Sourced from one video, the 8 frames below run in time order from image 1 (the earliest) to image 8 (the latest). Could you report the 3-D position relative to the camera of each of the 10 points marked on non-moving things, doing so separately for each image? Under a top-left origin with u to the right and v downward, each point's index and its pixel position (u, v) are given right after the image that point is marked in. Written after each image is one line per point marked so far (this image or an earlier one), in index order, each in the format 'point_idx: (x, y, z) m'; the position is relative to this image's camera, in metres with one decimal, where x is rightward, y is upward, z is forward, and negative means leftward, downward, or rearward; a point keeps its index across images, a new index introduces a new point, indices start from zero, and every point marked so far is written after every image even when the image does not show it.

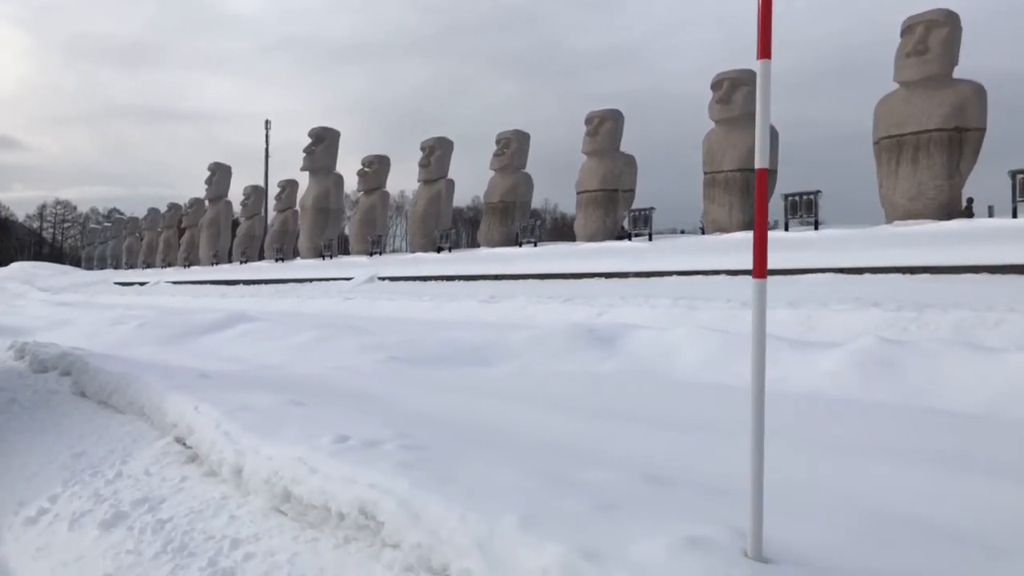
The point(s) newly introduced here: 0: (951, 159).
0: (+9.6, +2.8, +16.5) m
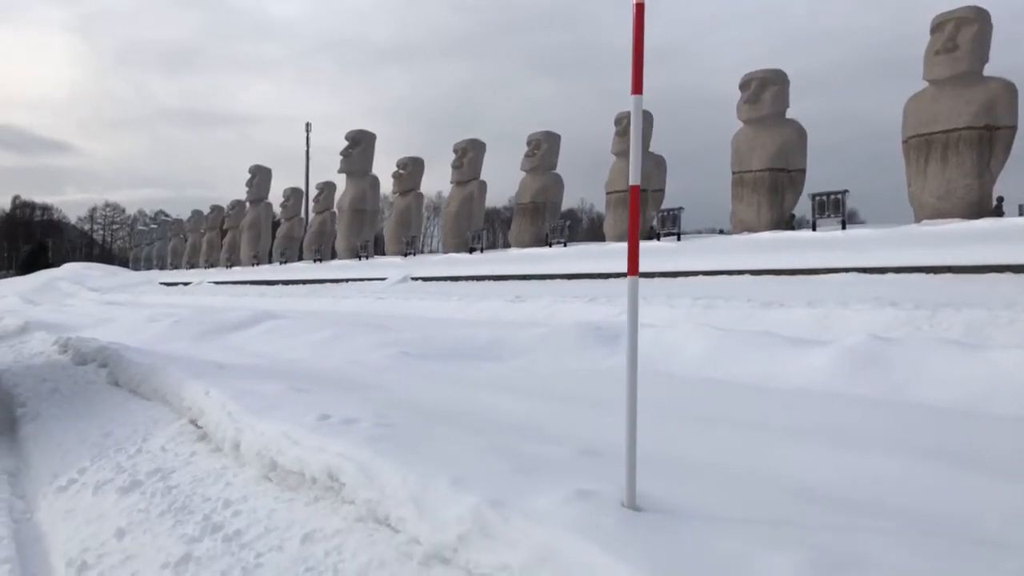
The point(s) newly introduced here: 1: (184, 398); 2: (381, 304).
0: (+10.1, +2.8, +16.4) m
1: (-1.8, -0.6, +4.1) m
2: (-2.9, -0.4, +16.7) m
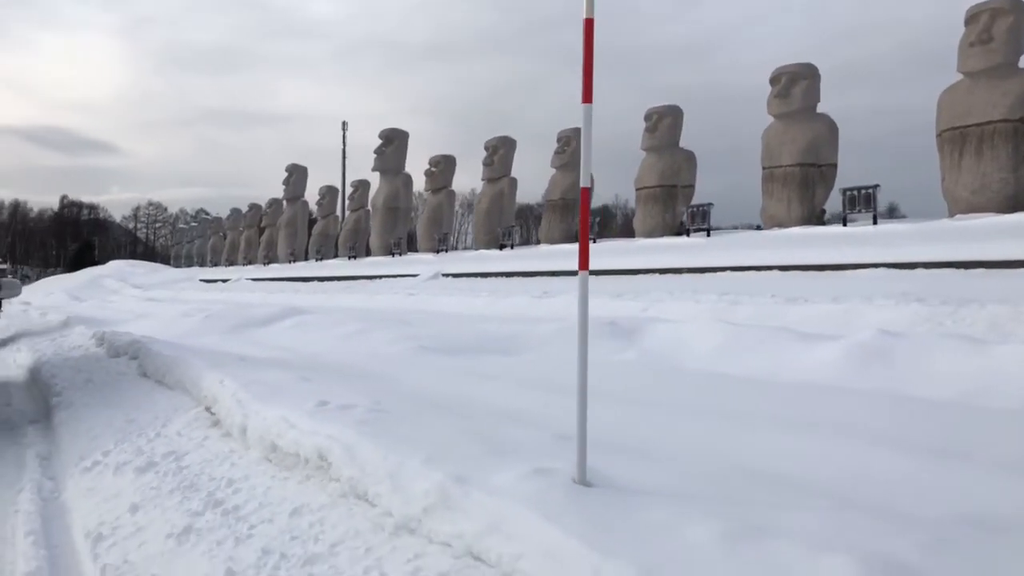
0: (+10.7, +2.9, +16.0) m
1: (-1.8, -0.6, +4.3) m
2: (-2.3, -0.3, +17.0) m
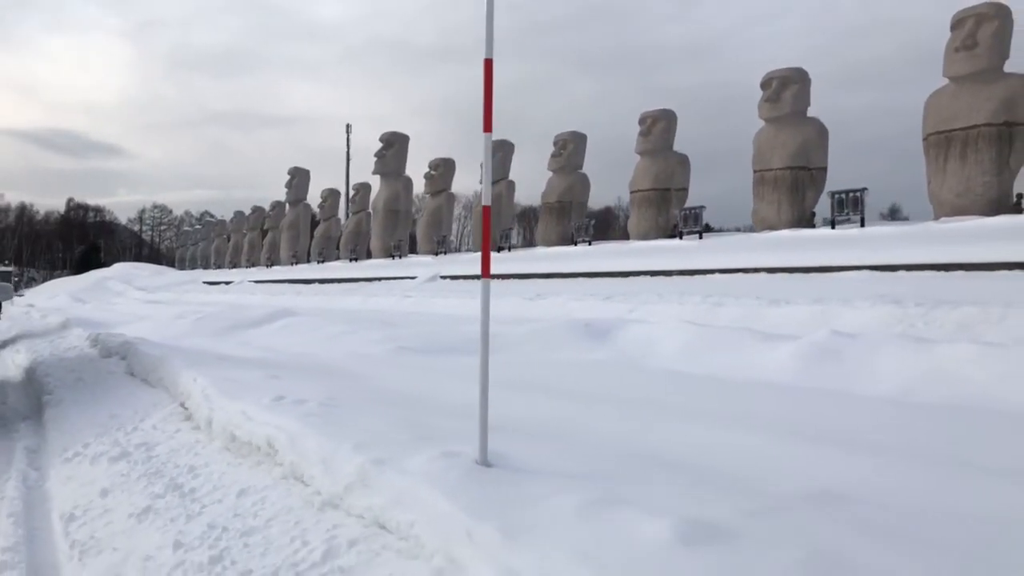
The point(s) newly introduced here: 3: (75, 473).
0: (+10.5, +2.9, +16.2) m
1: (-2.0, -0.6, +4.6) m
2: (-2.5, -0.3, +17.3) m
3: (-2.1, -0.9, +3.6) m
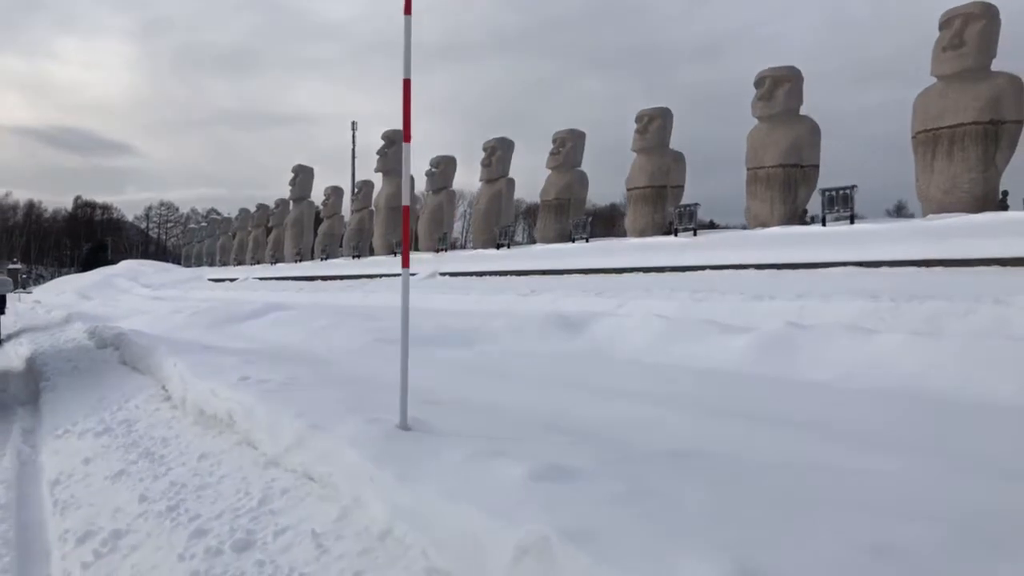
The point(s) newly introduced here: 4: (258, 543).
0: (+10.3, +3.0, +16.5) m
1: (-2.3, -0.5, +5.0) m
2: (-2.6, -0.2, +17.7) m
3: (-2.4, -0.8, +3.9) m
4: (-0.8, -0.8, +2.4) m
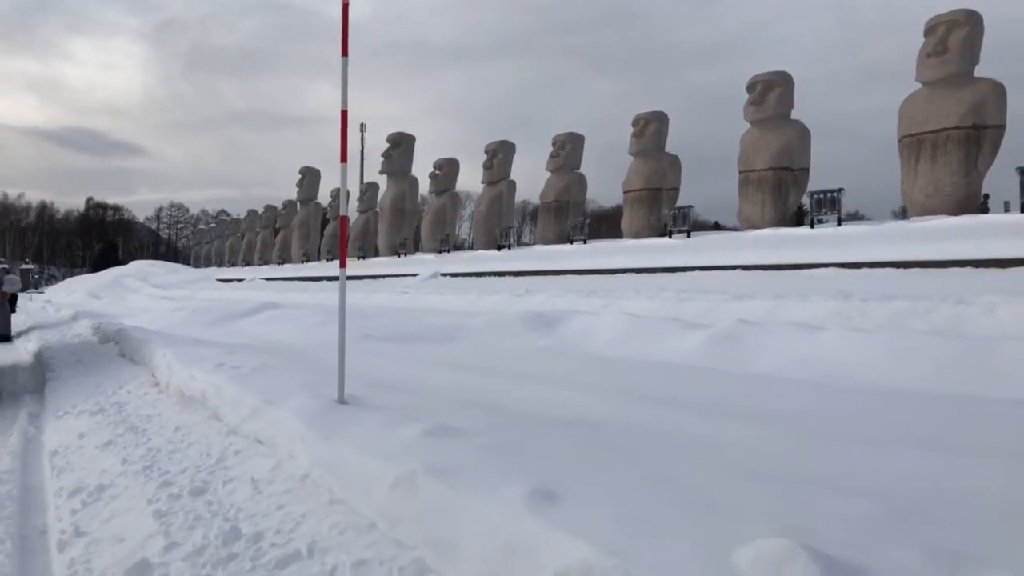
0: (+10.2, +2.9, +16.9) m
1: (-2.6, -0.5, +5.5) m
2: (-2.8, -0.2, +18.2) m
3: (-2.7, -0.8, +4.5) m
4: (-1.2, -0.8, +2.9) m
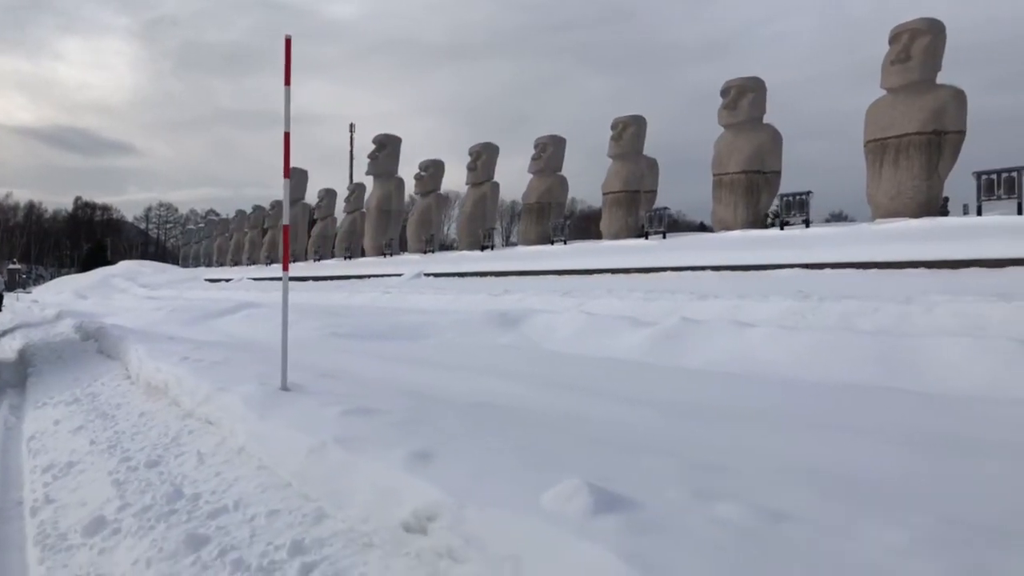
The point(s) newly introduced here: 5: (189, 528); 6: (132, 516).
0: (+9.6, +2.9, +17.4) m
1: (-3.0, -0.5, +5.9) m
2: (-3.3, -0.2, +18.6) m
3: (-3.1, -0.8, +4.9) m
4: (-1.5, -0.8, +3.3) m
5: (-1.1, -0.8, +2.6) m
6: (-1.4, -0.8, +2.8) m
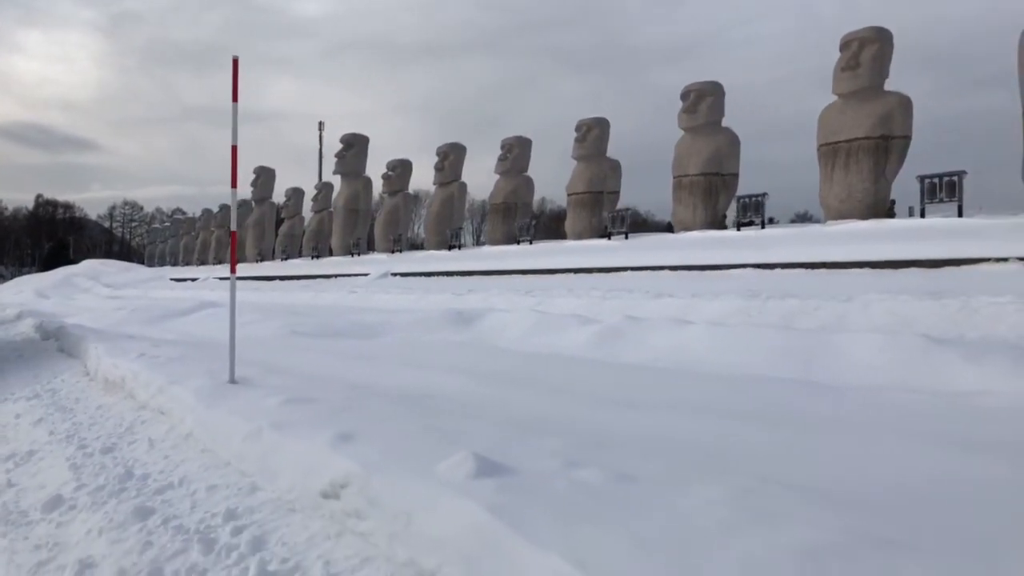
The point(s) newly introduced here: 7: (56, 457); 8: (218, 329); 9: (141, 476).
0: (+8.7, +2.9, +18.1) m
1: (-3.4, -0.5, +6.1) m
2: (-4.2, -0.2, +18.8) m
3: (-3.5, -0.8, +5.1) m
4: (-1.9, -0.8, +3.6) m
5: (-1.4, -0.8, +2.9) m
6: (-1.7, -0.8, +3.0) m
7: (-2.2, -0.8, +3.6) m
8: (-3.7, -0.5, +9.6) m
9: (-1.6, -0.8, +3.2) m
